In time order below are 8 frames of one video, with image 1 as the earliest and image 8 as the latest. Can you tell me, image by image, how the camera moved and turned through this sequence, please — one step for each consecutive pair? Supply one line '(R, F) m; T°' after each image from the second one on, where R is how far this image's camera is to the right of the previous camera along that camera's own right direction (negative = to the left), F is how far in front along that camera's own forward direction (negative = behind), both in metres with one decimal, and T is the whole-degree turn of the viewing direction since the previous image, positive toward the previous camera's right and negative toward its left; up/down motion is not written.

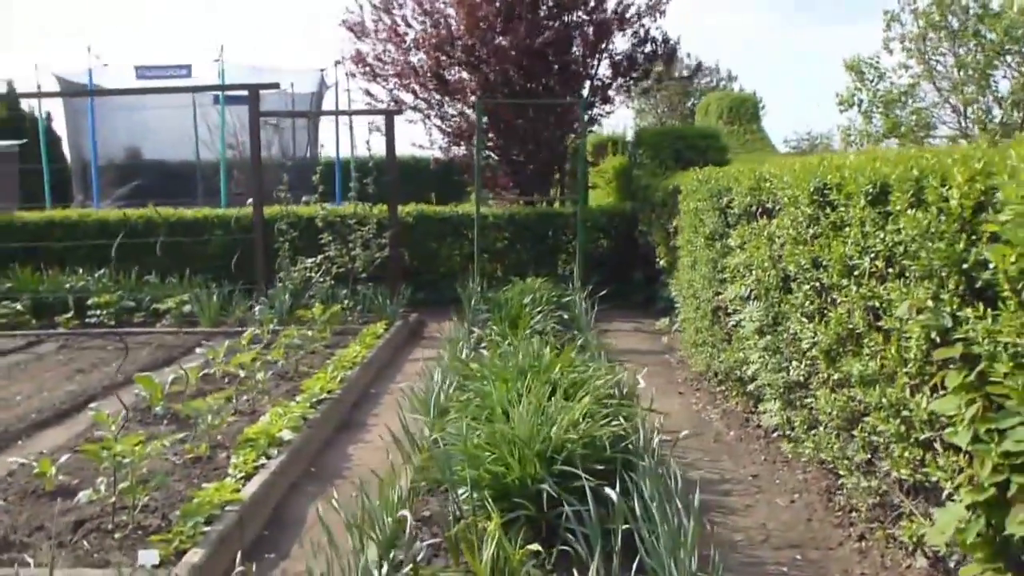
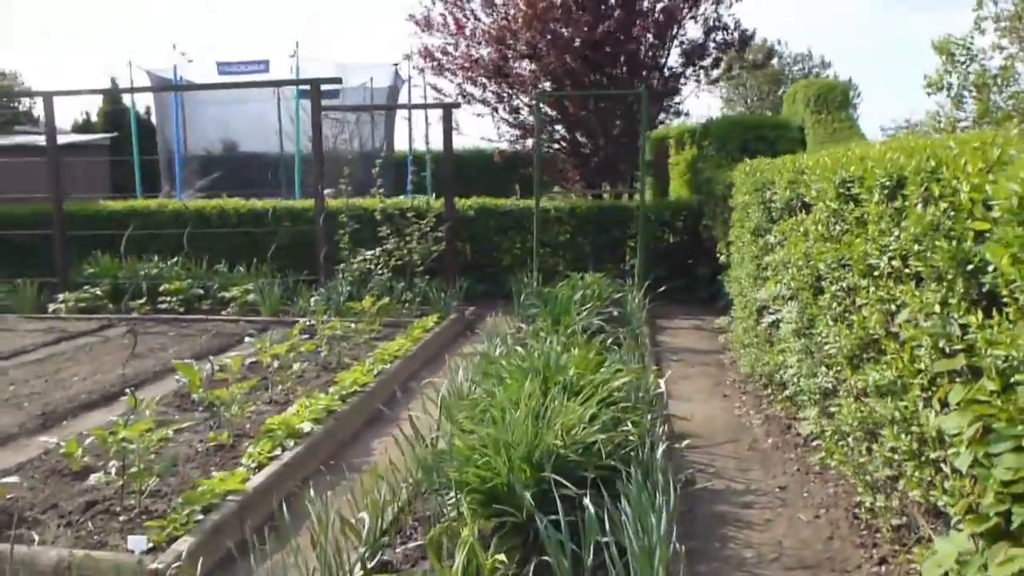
(+0.3, +0.1) m; -6°
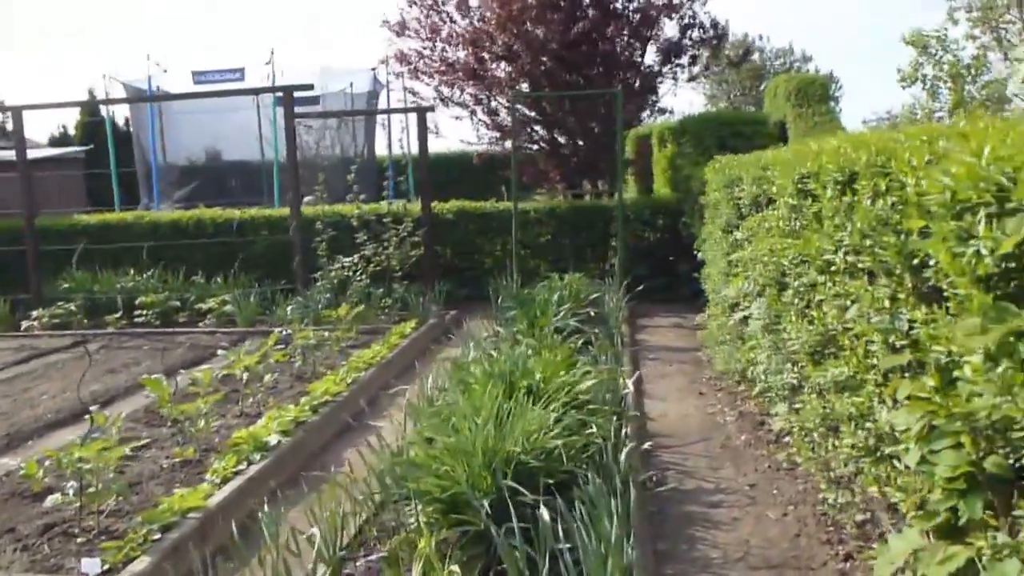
(+0.1, 0.0) m; 0°
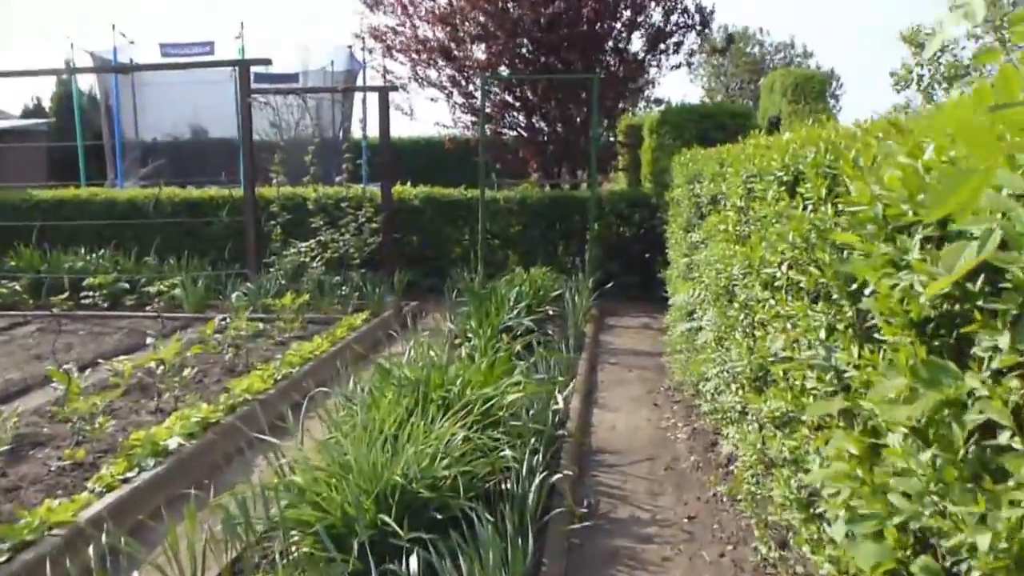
(+0.3, +0.4) m; 0°
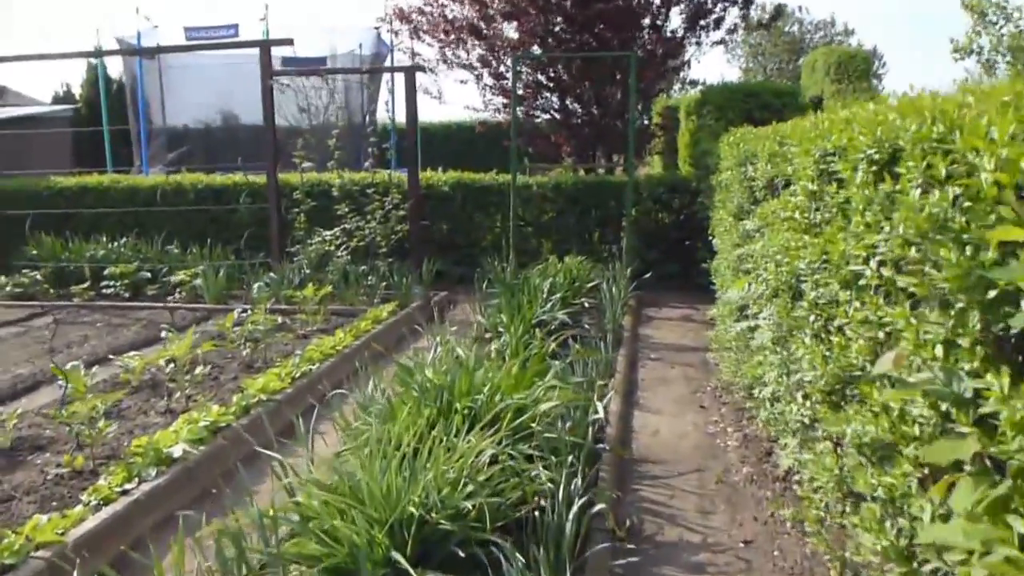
(0.0, +0.4) m; -2°
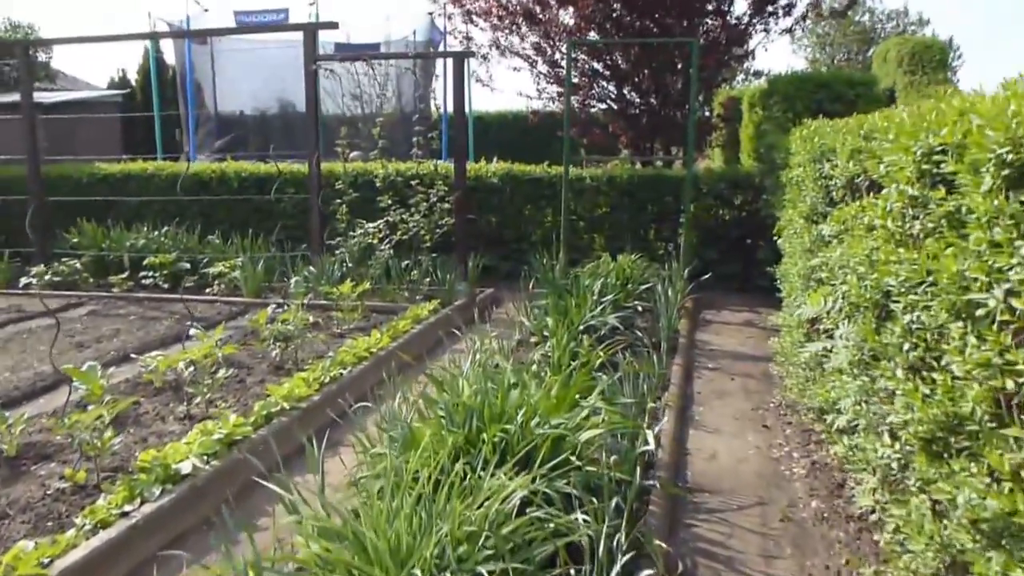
(0.0, +0.4) m; -3°
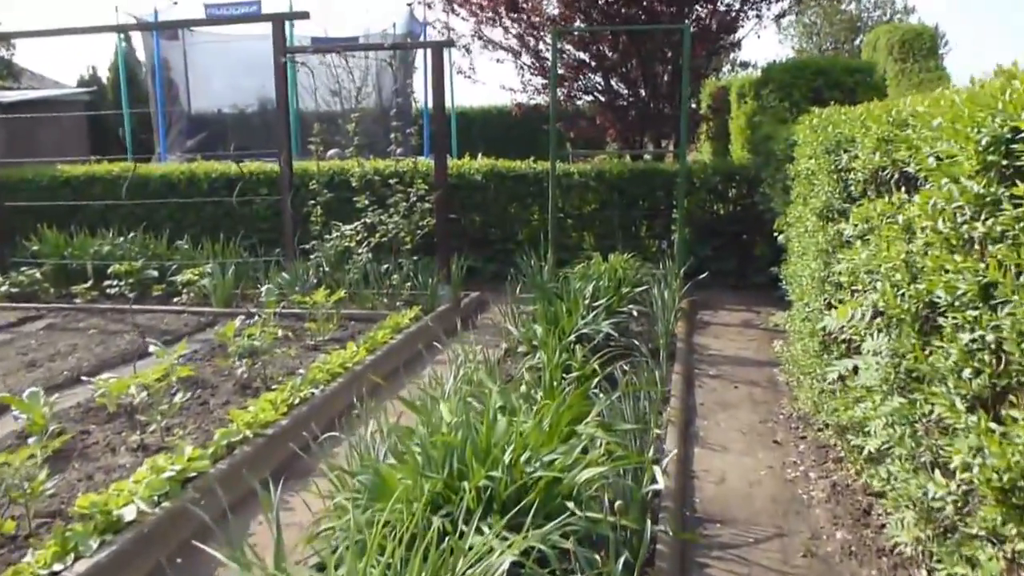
(0.0, +0.4) m; +1°
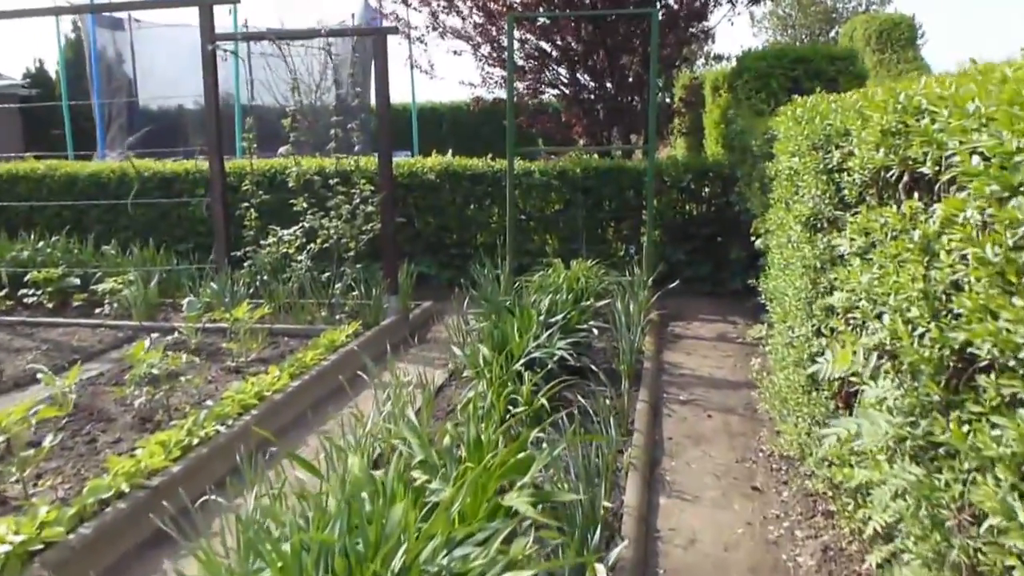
(+0.2, +0.6) m; +1°
